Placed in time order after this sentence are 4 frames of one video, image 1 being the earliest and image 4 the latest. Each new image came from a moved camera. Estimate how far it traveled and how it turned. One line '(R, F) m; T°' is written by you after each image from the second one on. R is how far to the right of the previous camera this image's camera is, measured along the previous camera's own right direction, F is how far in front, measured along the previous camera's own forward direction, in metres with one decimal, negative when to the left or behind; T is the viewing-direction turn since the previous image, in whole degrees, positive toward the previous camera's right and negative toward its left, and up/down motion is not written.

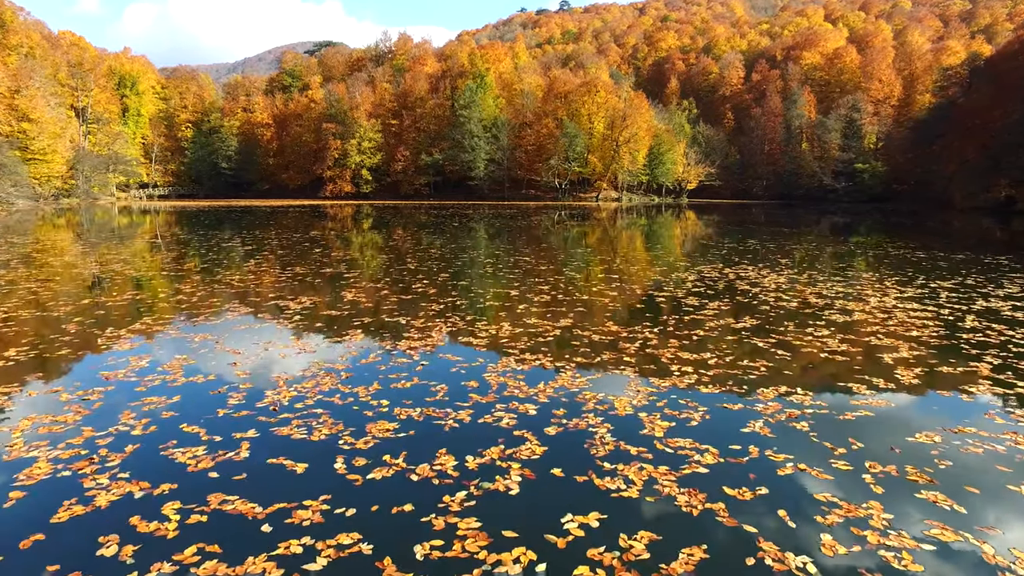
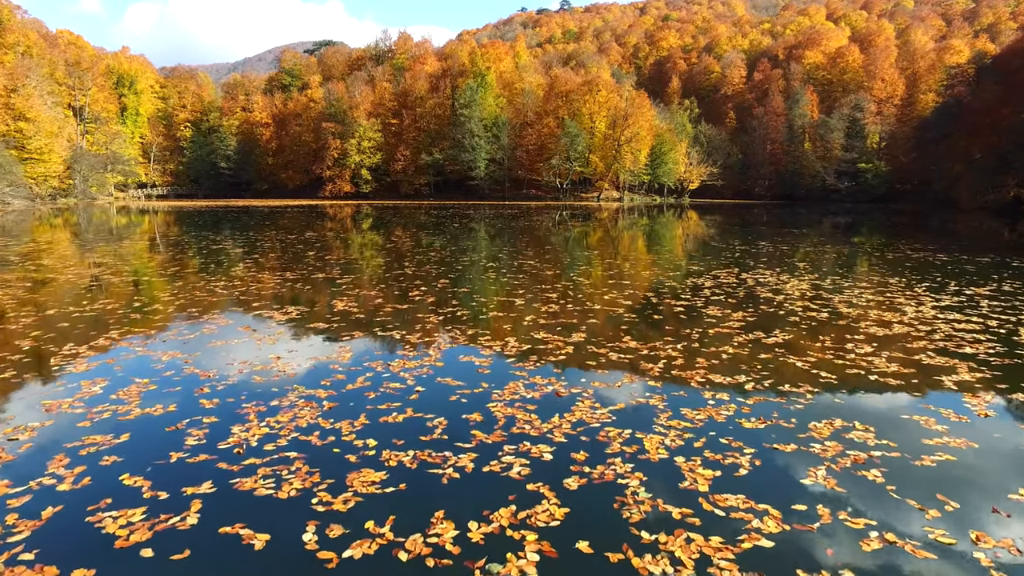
(-0.1, +1.2) m; 0°
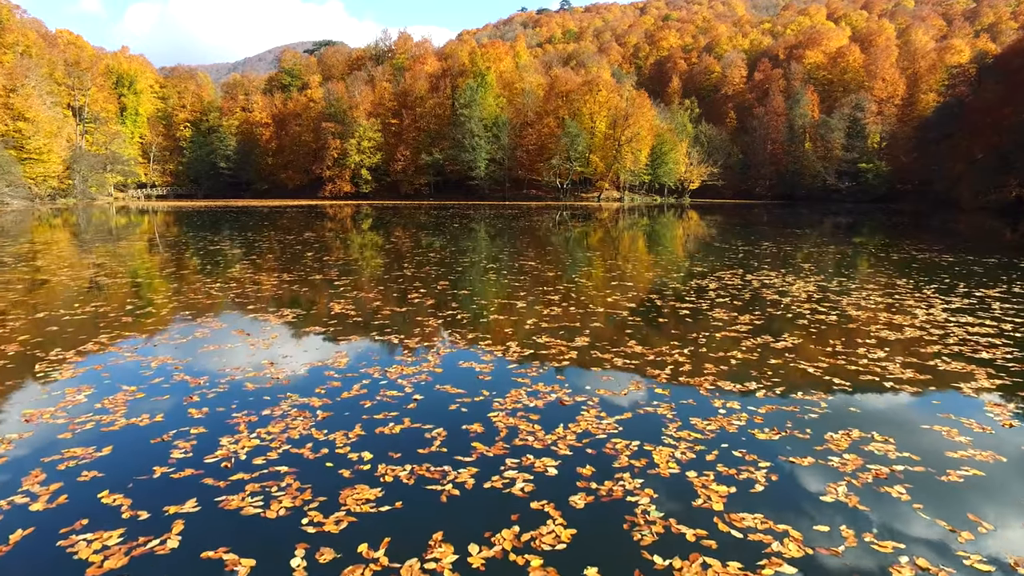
(0.0, +0.3) m; 0°
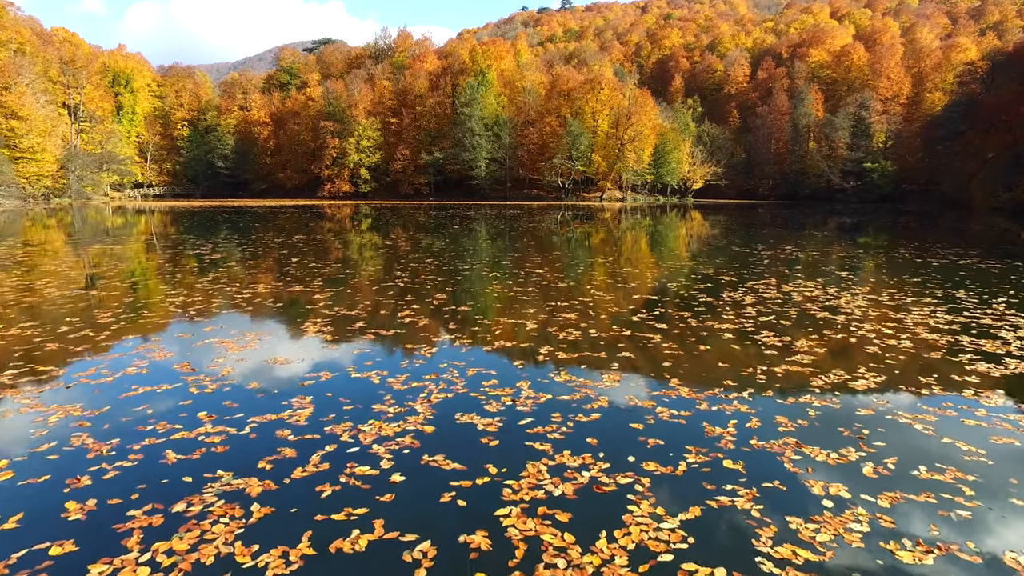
(-0.2, +2.3) m; 0°
